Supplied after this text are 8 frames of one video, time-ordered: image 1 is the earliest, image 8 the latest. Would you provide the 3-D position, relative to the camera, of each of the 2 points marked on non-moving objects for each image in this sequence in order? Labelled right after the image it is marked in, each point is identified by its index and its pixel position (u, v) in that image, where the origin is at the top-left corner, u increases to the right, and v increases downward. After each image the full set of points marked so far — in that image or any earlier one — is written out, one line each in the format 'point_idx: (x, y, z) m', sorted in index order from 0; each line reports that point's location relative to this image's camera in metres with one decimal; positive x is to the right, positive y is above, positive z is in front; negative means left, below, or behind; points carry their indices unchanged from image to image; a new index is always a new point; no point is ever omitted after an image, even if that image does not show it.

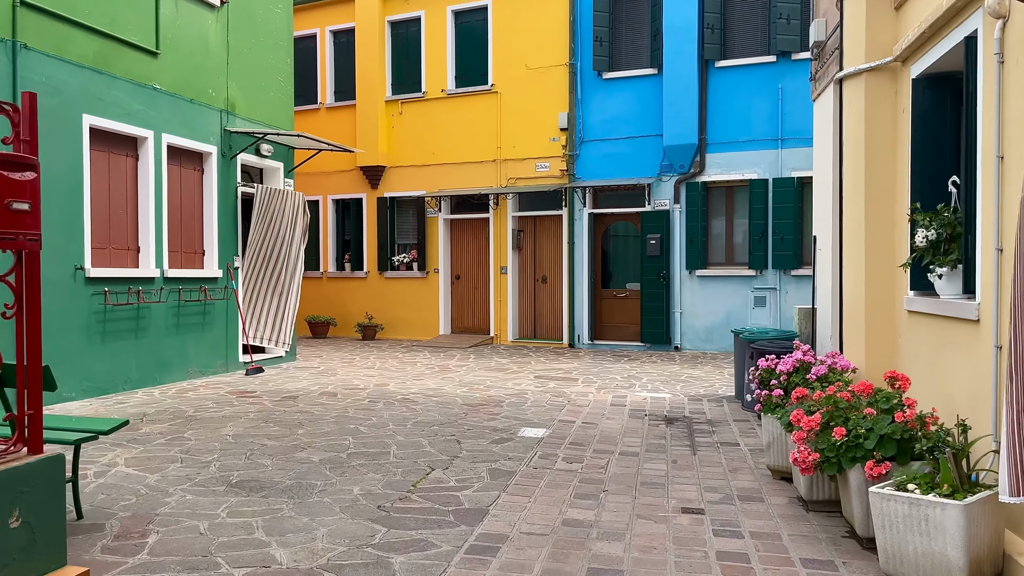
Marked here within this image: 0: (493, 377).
0: (-0.3, -1.2, +11.1) m
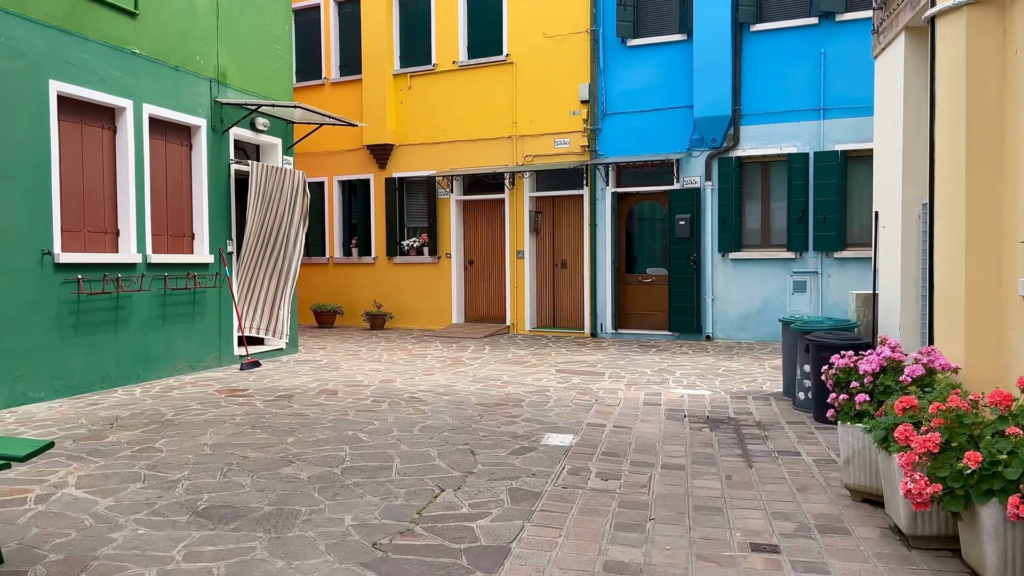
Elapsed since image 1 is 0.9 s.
0: (0.0, -1.0, +10.1) m
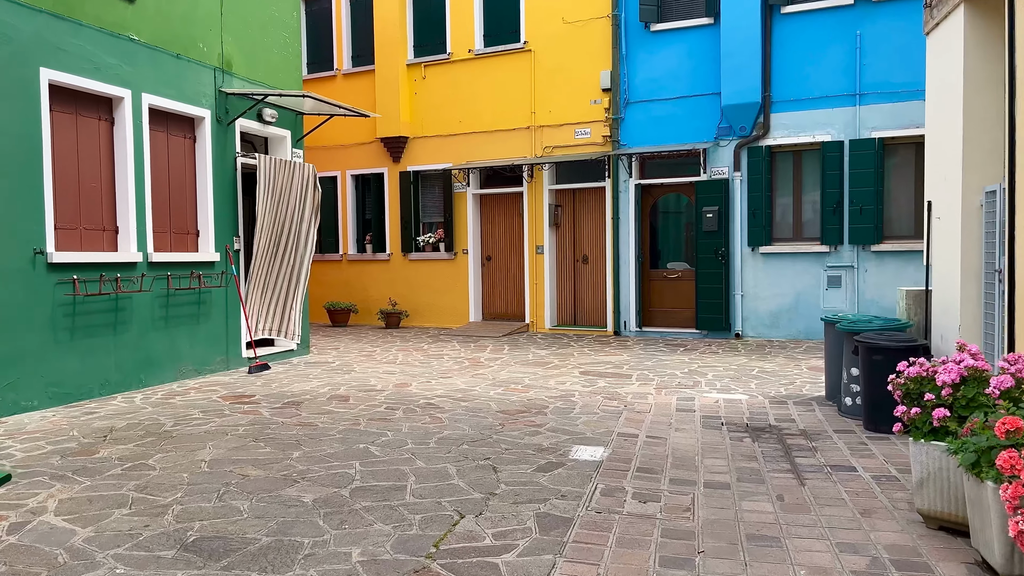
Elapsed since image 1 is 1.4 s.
0: (+0.2, -1.0, +9.6) m
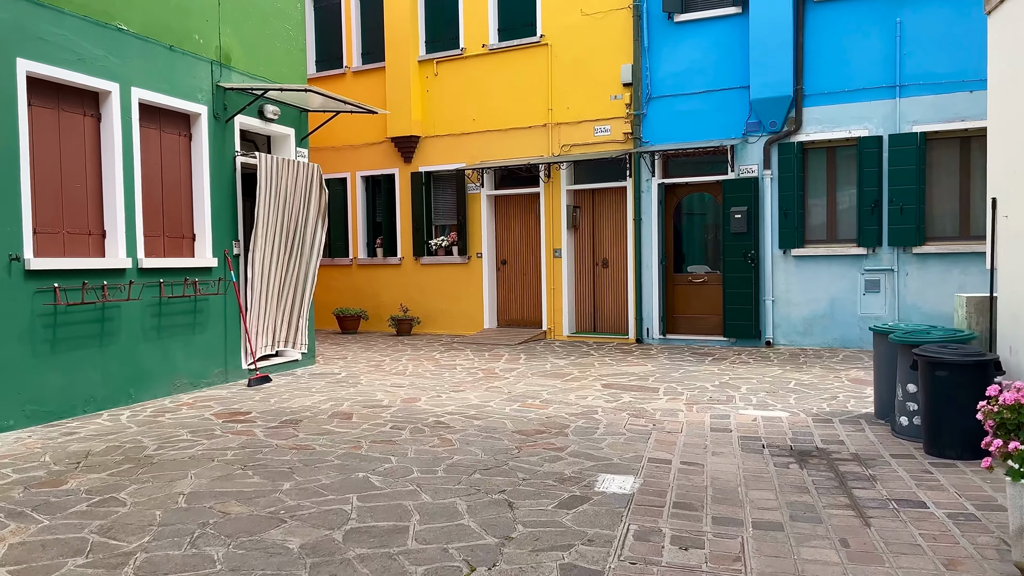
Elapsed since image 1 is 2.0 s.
0: (+0.4, -1.1, +8.9) m
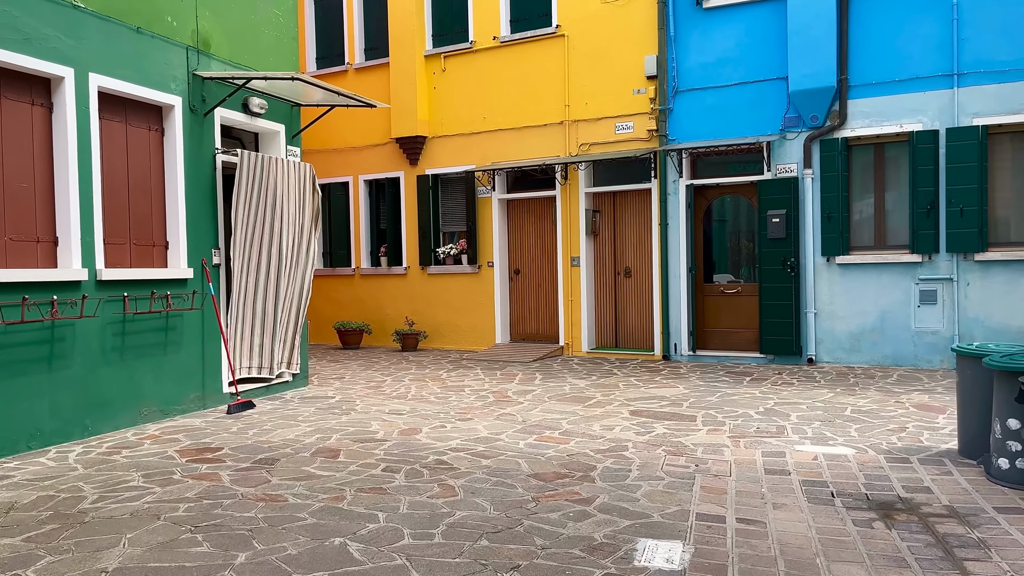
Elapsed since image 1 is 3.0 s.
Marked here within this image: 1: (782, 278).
0: (+0.5, -1.2, +7.8) m
1: (+3.5, +0.1, +10.9) m
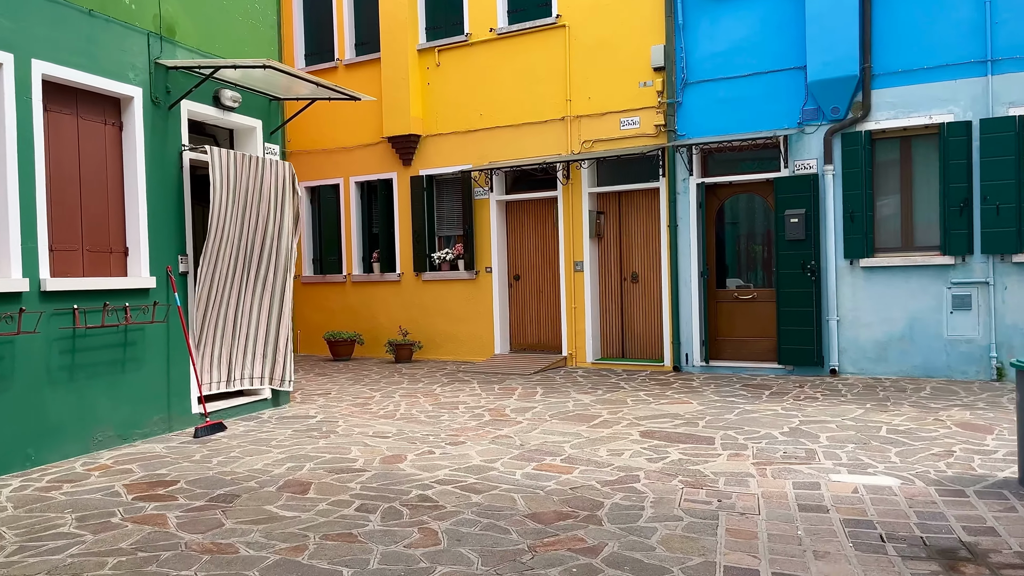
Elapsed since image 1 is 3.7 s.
0: (+0.5, -1.2, +7.0) m
1: (+3.5, +0.1, +10.1) m
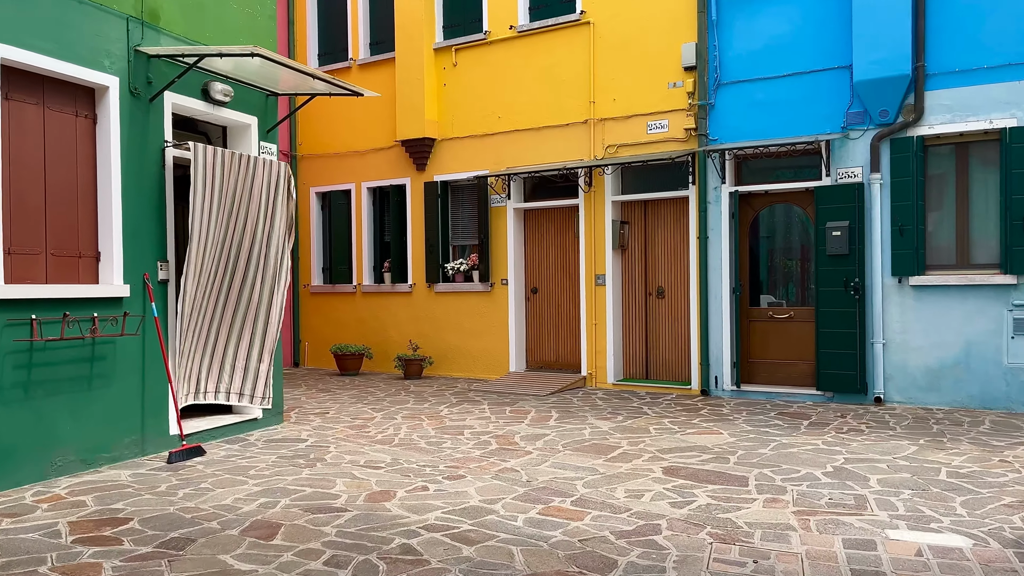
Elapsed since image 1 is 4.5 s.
0: (+0.6, -1.4, +6.2) m
1: (+3.6, -0.1, +9.2) m
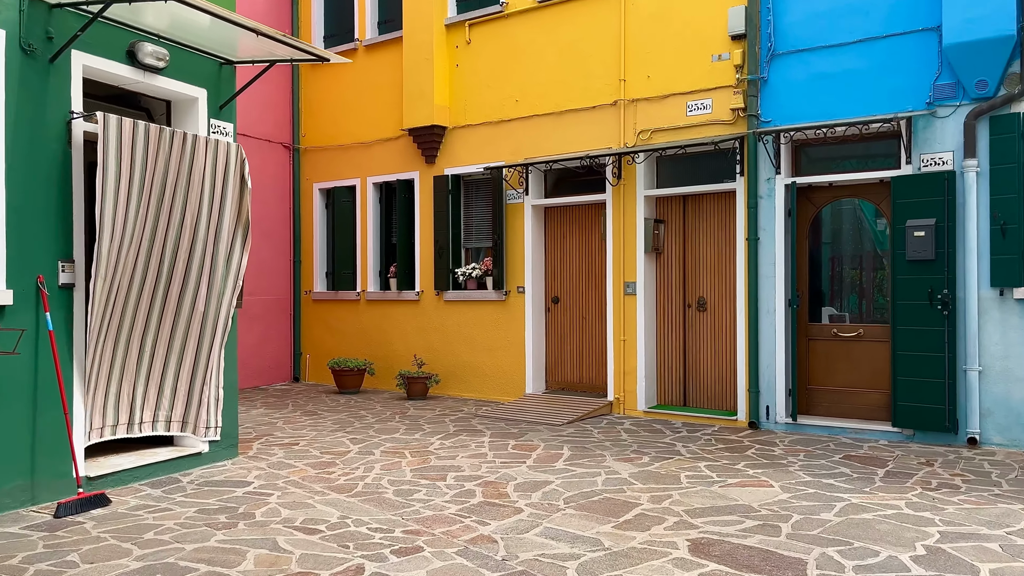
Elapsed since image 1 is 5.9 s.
0: (+0.4, -1.4, +4.6) m
1: (+3.7, -0.3, +7.4) m
